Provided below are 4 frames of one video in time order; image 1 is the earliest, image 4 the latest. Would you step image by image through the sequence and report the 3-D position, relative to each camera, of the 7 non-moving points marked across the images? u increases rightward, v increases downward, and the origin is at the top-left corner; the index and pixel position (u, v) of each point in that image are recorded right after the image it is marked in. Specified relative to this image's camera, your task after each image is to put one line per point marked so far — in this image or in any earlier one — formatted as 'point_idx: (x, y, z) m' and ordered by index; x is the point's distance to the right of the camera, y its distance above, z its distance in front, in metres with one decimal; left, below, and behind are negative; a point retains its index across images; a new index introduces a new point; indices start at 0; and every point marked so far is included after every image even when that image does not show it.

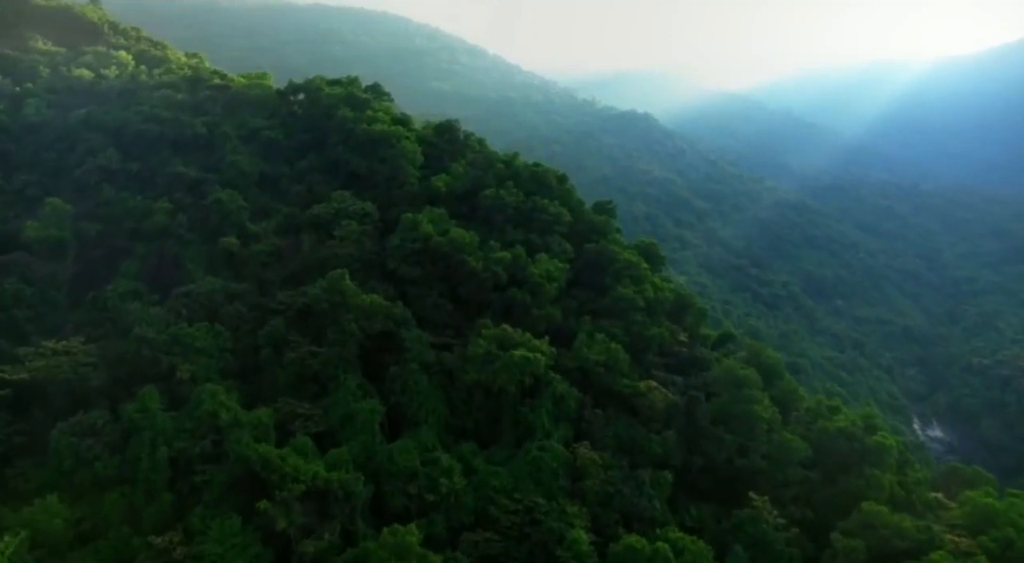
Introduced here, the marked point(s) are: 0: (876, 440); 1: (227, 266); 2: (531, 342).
0: (+5.3, -2.3, +14.2) m
1: (-4.7, +0.3, +16.1) m
2: (+0.3, -0.9, +13.9) m
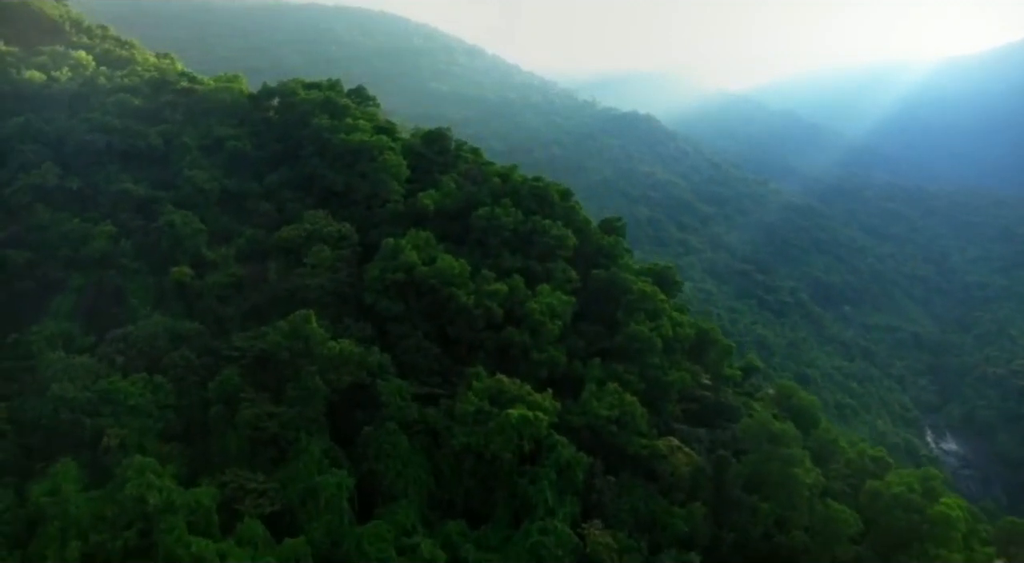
0: (+5.3, -2.8, +12.0) m
1: (-4.8, -0.3, +13.9) m
2: (+0.2, -1.4, +11.7) m
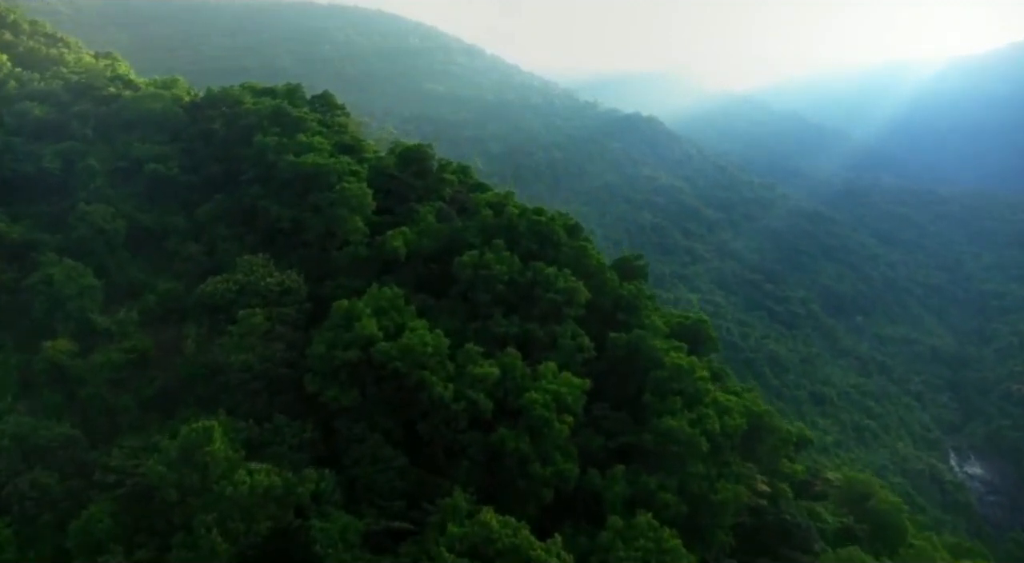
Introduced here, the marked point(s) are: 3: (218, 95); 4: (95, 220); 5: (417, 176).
0: (+5.2, -3.7, +8.4) m
1: (-4.9, -1.1, +10.3) m
2: (+0.1, -2.2, +8.1) m
3: (-4.8, +3.0, +15.7) m
4: (-5.2, +0.8, +12.2) m
5: (-1.5, +1.7, +15.4) m
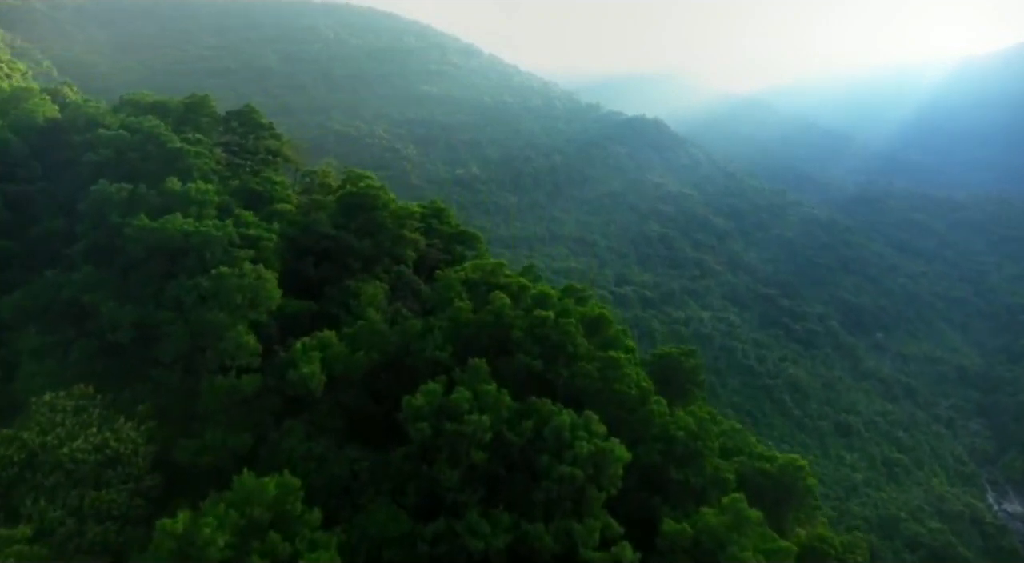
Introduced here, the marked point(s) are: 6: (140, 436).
0: (+5.1, -4.8, +3.3) m
1: (-4.9, -2.3, +5.3) m
2: (+0.1, -3.4, +3.0) m
3: (-4.9, +1.8, +10.7) m
4: (-5.3, -0.4, +7.1) m
5: (-1.6, +0.5, +10.4) m
6: (-2.9, -1.0, +7.3) m
